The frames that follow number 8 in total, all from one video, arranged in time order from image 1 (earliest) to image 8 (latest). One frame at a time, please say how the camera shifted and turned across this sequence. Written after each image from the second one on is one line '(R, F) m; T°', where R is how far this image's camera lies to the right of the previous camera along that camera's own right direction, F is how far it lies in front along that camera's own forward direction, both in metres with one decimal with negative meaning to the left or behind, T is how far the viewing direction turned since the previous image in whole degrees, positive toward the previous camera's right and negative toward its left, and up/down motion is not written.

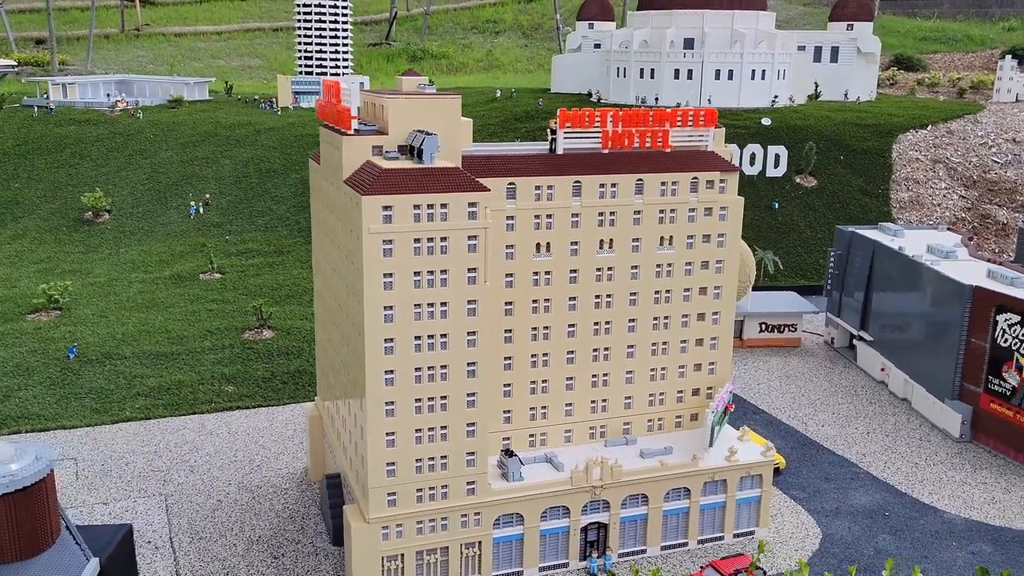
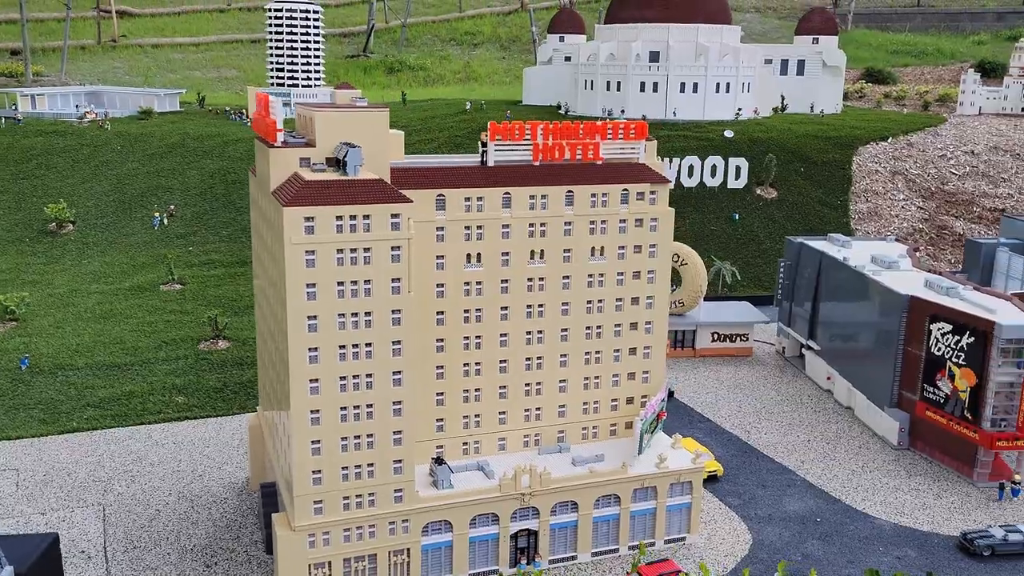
(+1.6, -0.4) m; +1°
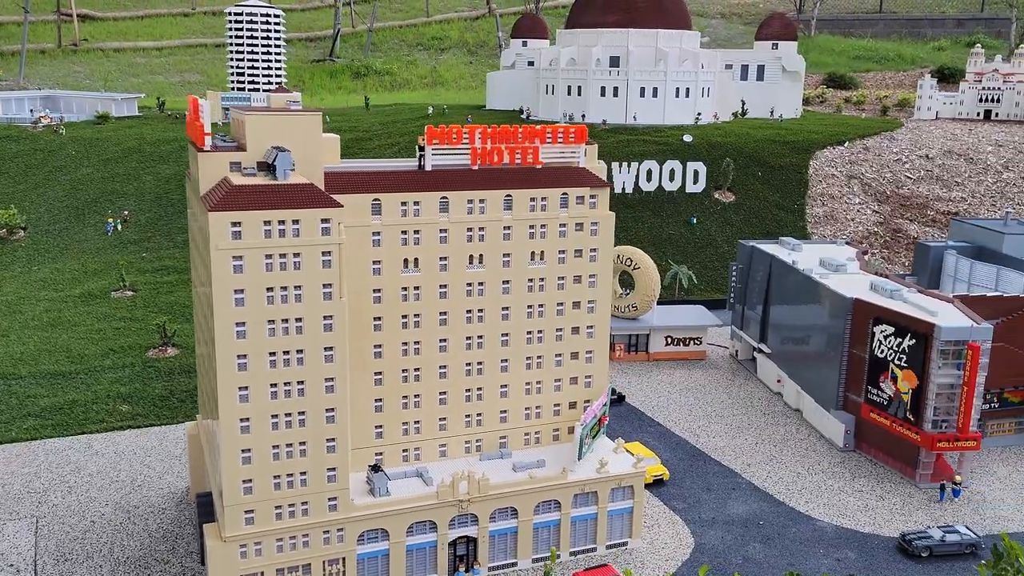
(+1.0, +0.2) m; +2°
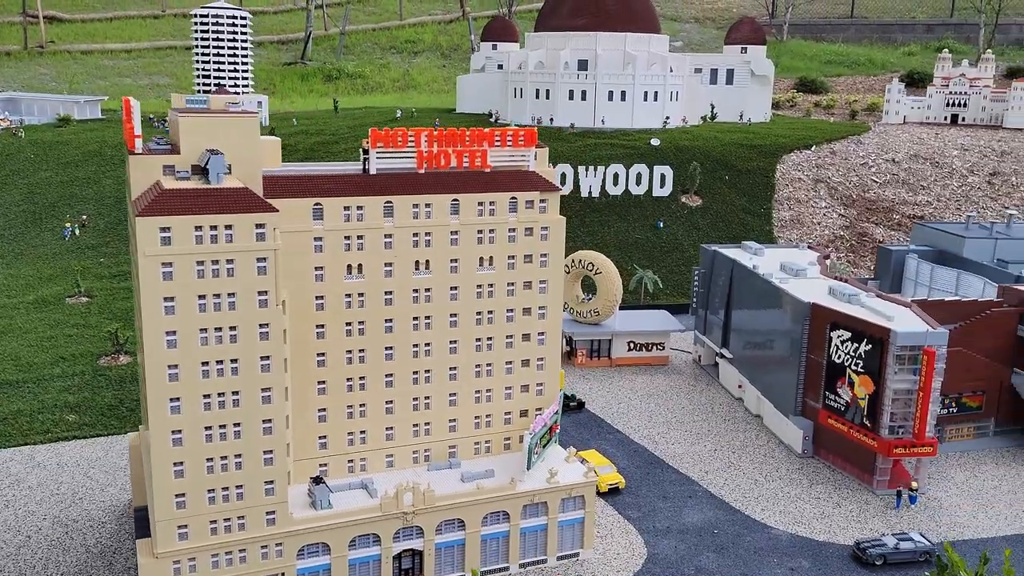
(+0.9, +0.5) m; +1°
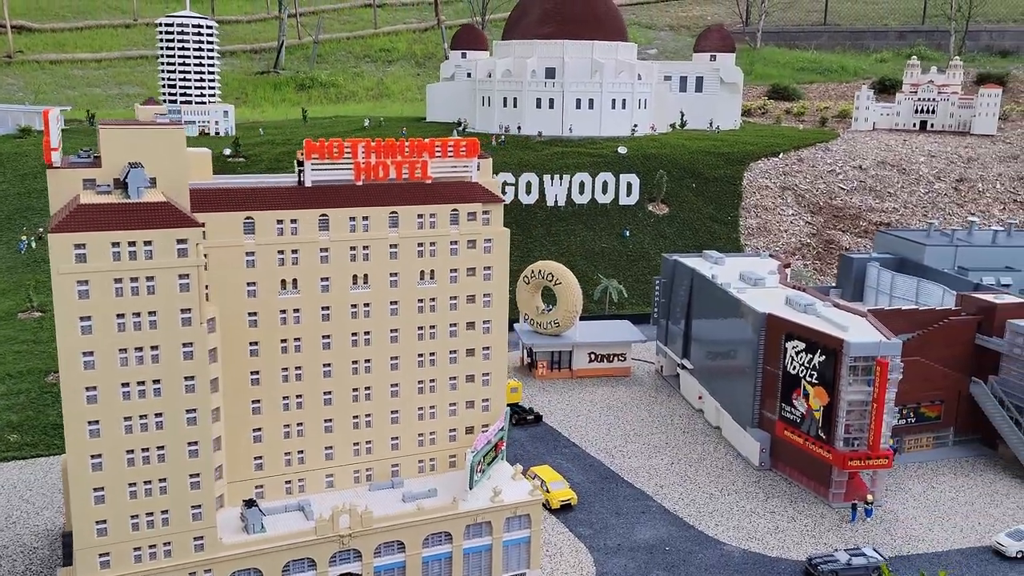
(+1.2, +0.6) m; +1°
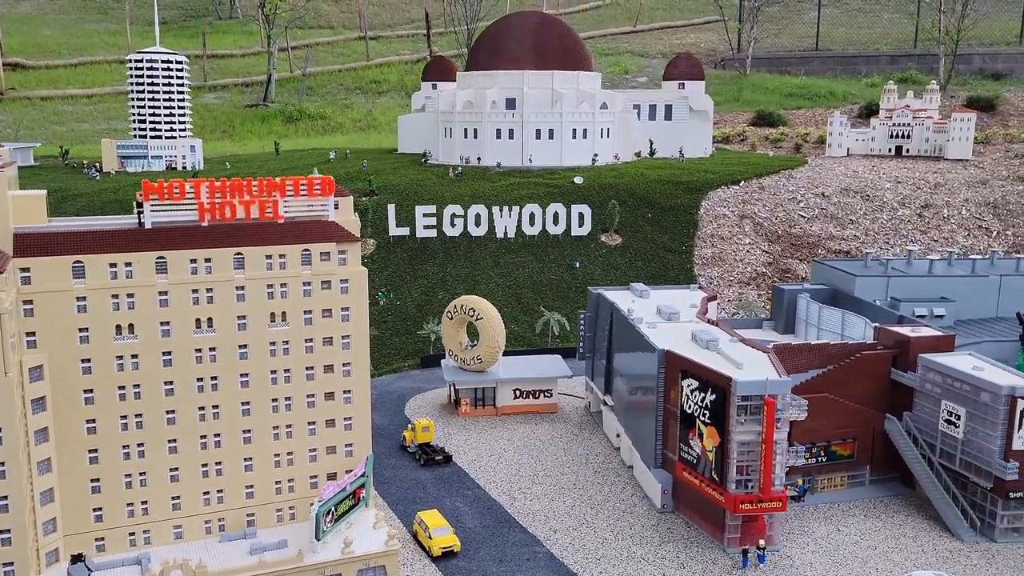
(+4.4, +0.8) m; -1°
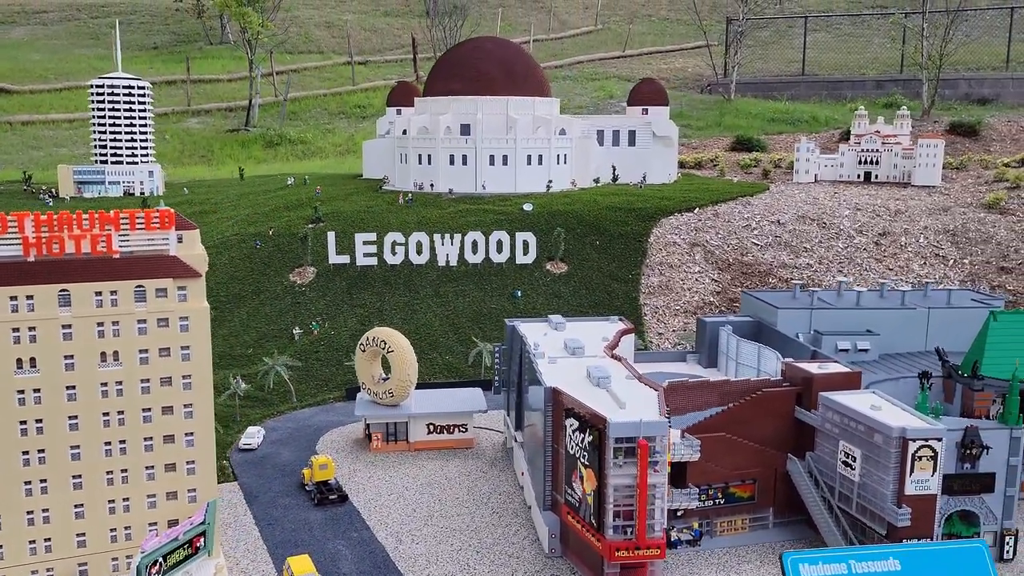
(+4.3, +1.1) m; 0°
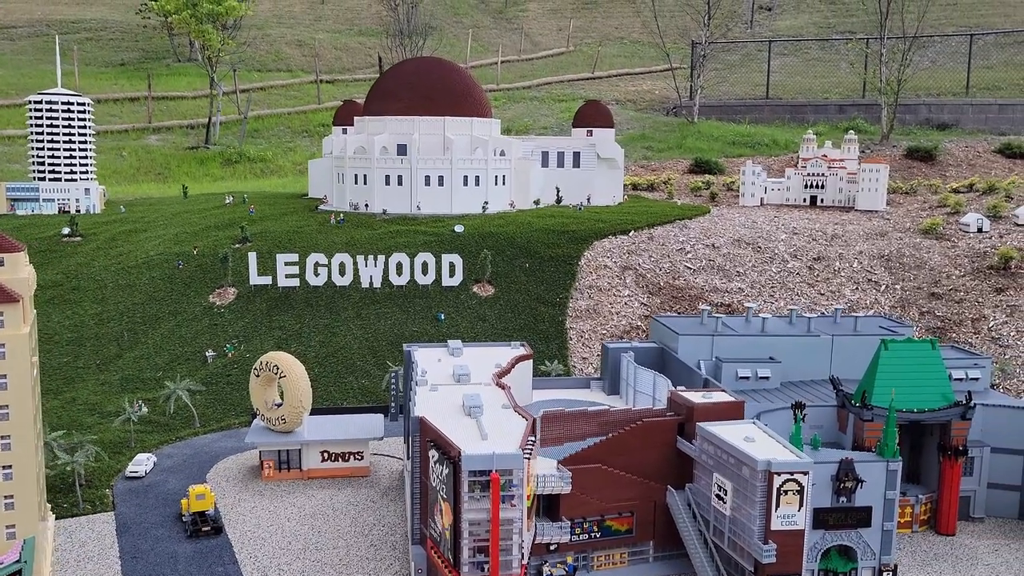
(+3.8, +0.8) m; +1°
